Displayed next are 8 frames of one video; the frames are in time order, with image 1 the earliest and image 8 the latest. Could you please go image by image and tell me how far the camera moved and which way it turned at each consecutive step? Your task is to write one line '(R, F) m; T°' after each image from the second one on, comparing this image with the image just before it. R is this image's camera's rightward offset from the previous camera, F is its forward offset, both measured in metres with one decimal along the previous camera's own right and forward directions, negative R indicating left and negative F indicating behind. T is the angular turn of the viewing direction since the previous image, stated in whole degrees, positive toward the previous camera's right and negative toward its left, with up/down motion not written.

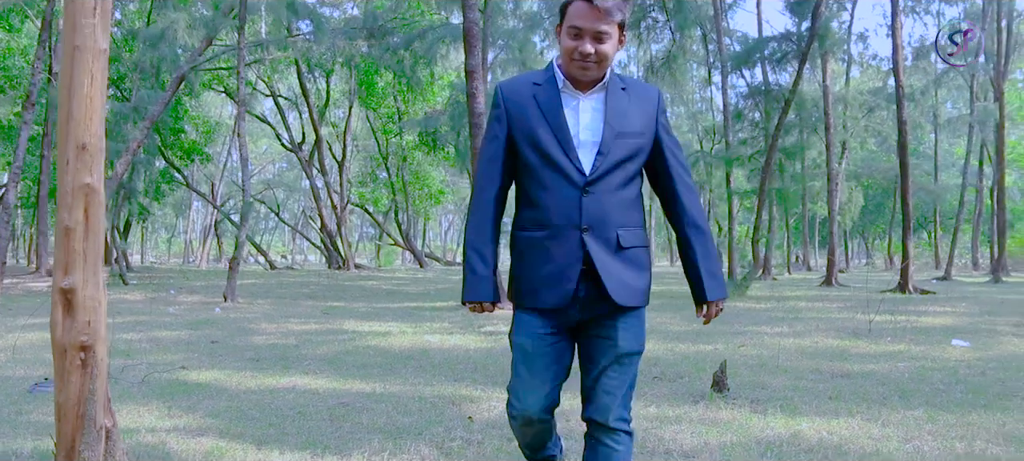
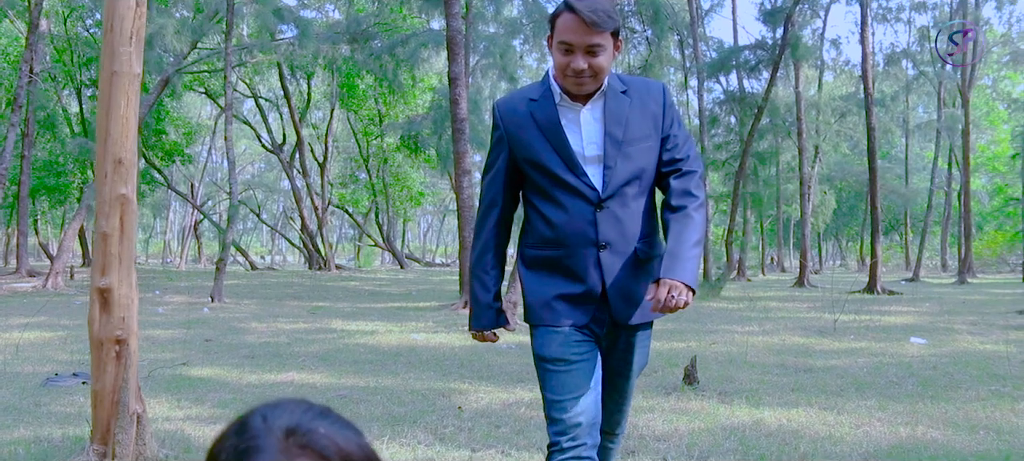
(0.0, -0.4) m; +1°
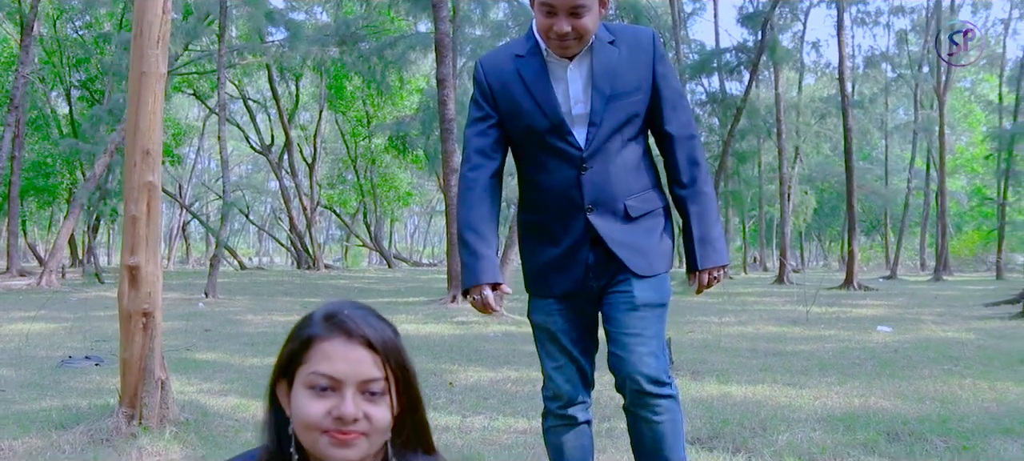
(0.0, -0.4) m; +1°
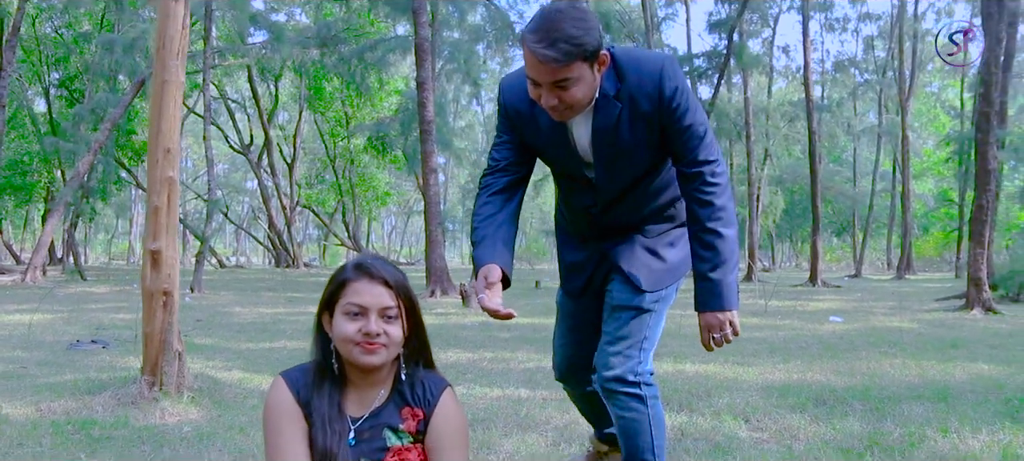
(0.0, -0.5) m; +2°
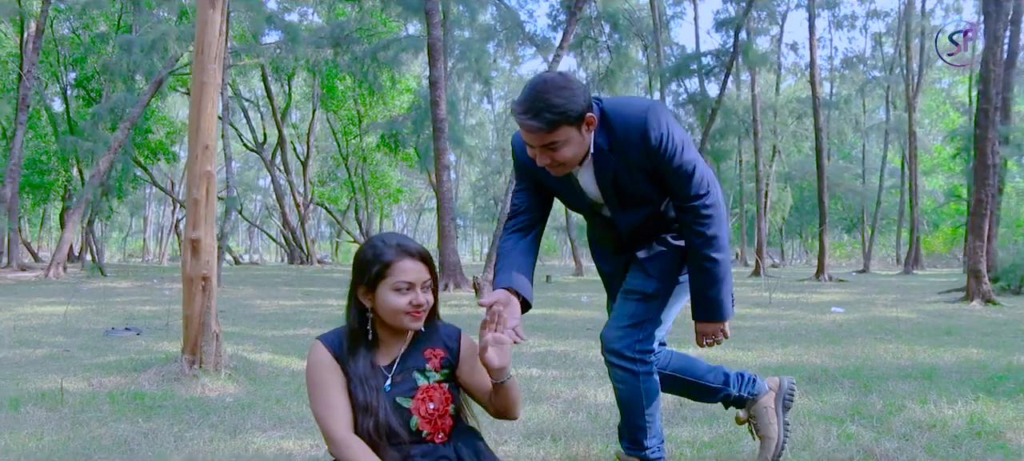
(0.0, -0.3) m; -1°
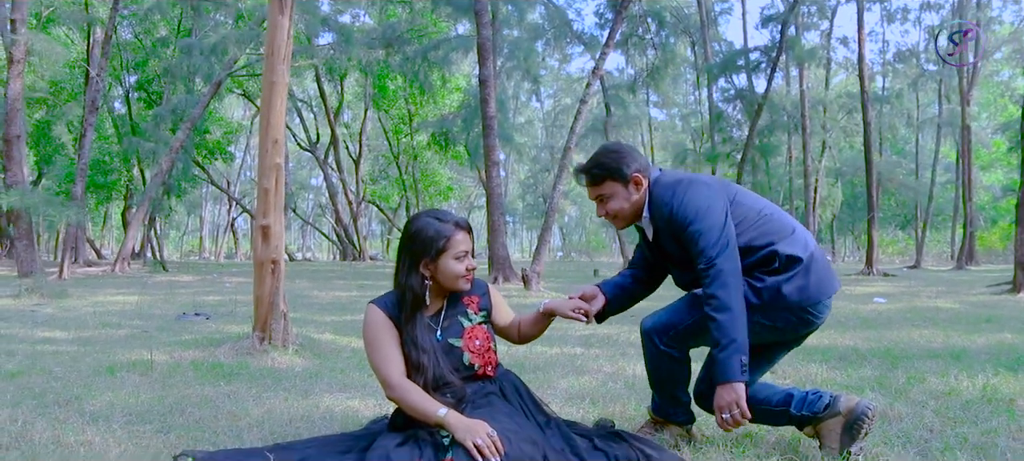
(0.0, -0.3) m; -3°
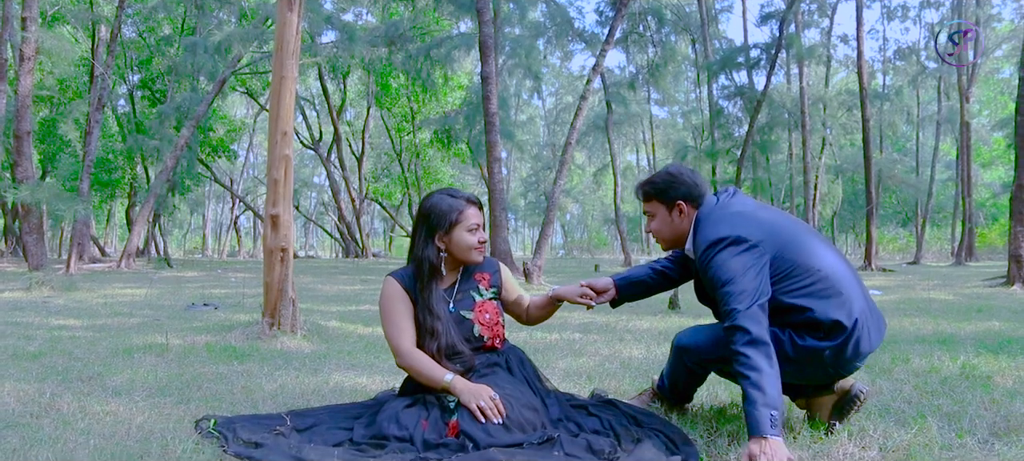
(0.0, -0.2) m; 0°
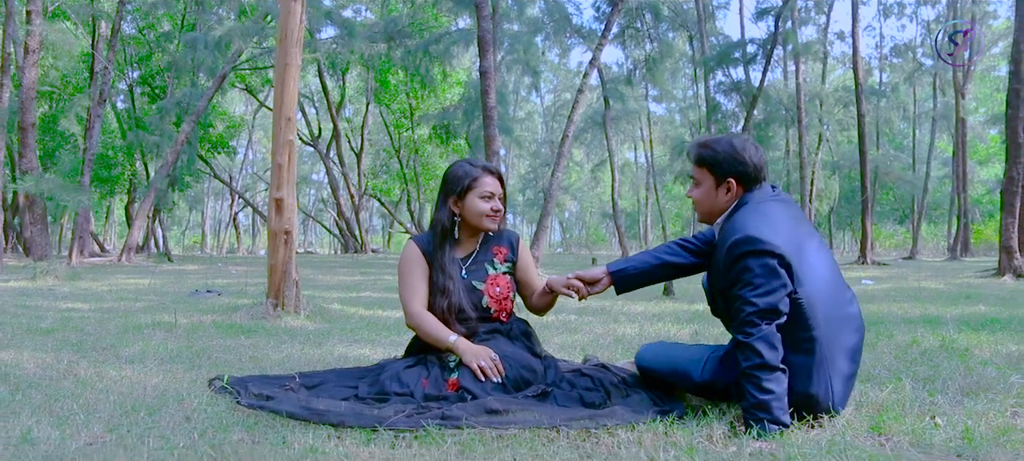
(0.0, -0.1) m; 0°
